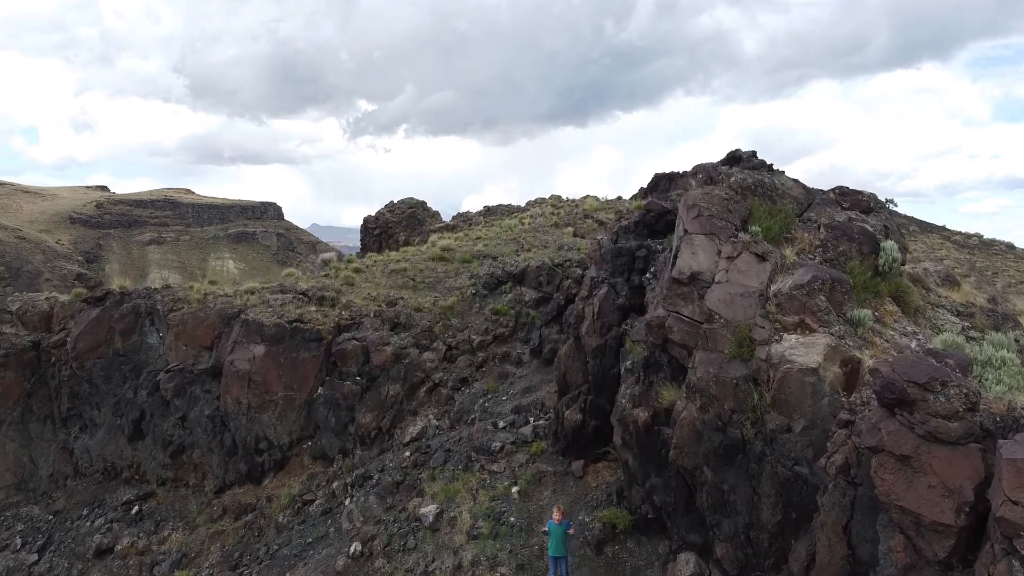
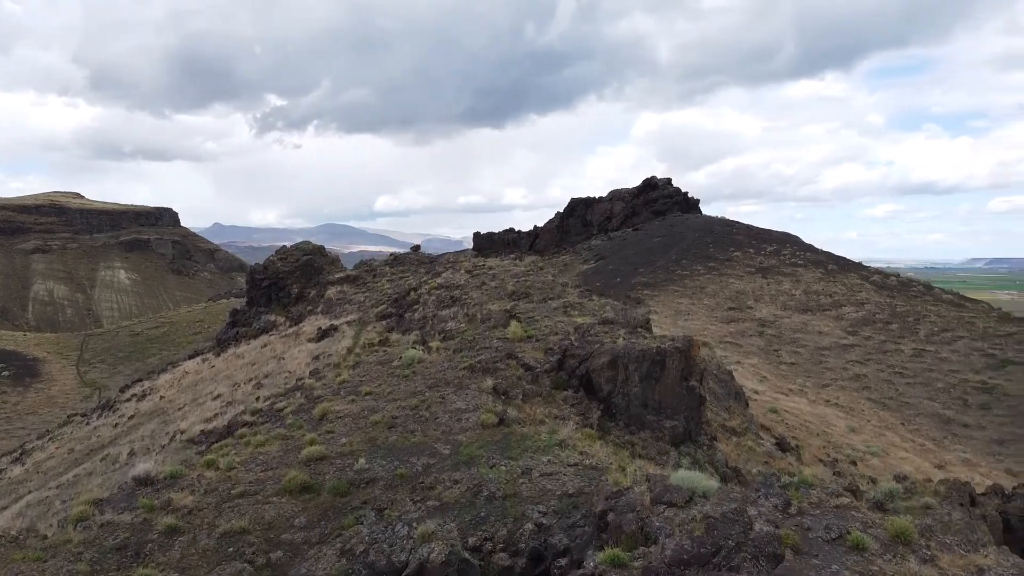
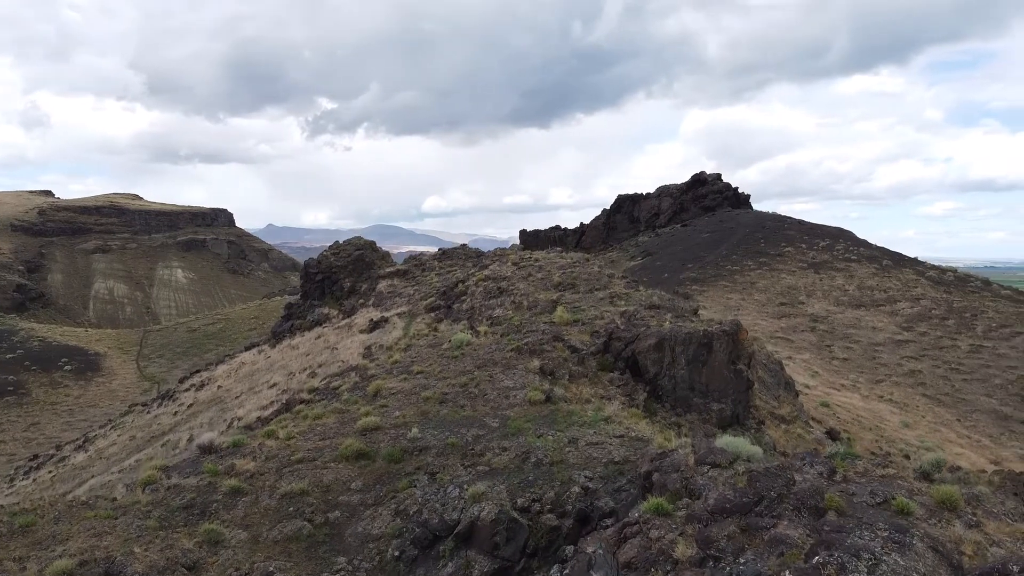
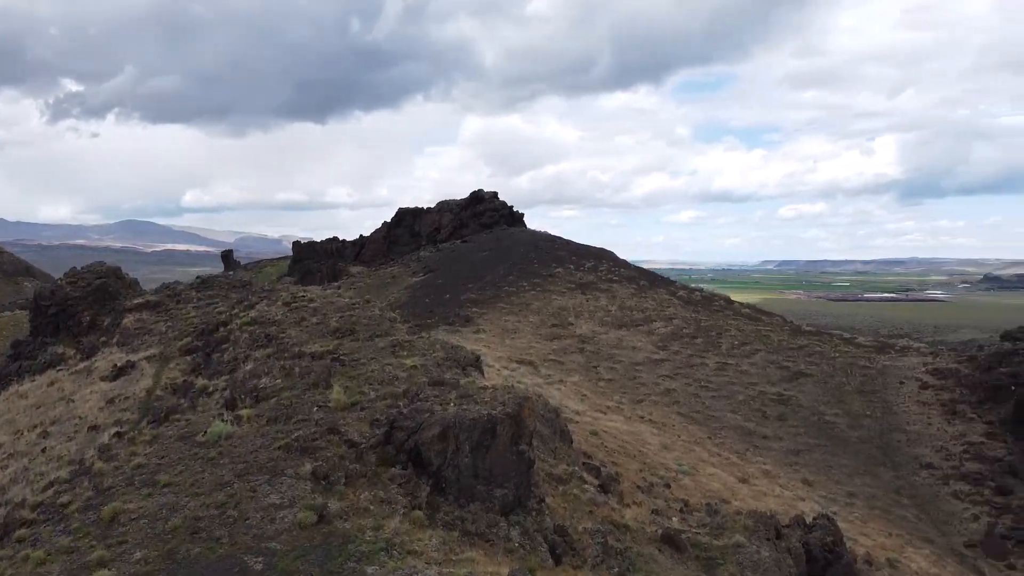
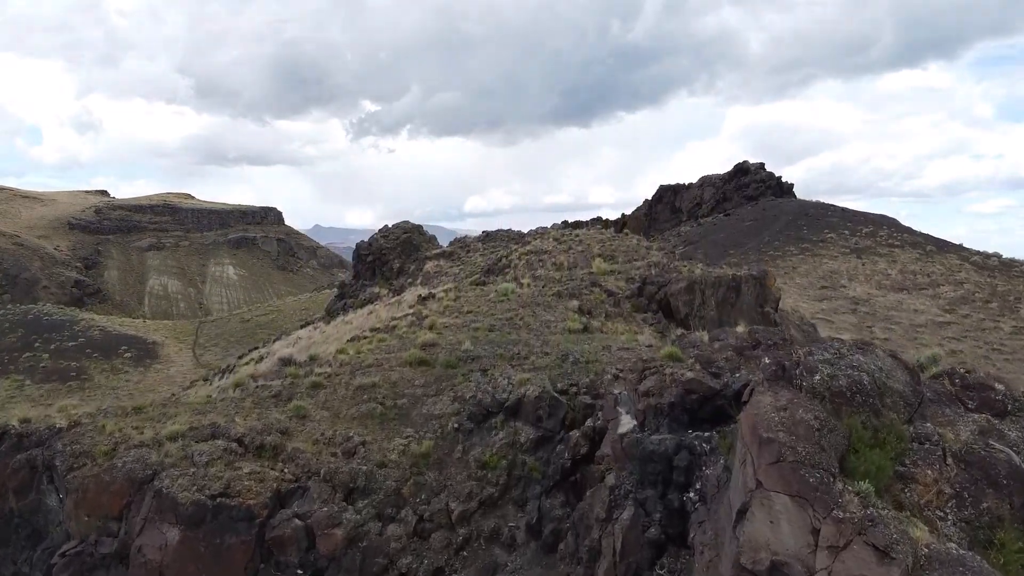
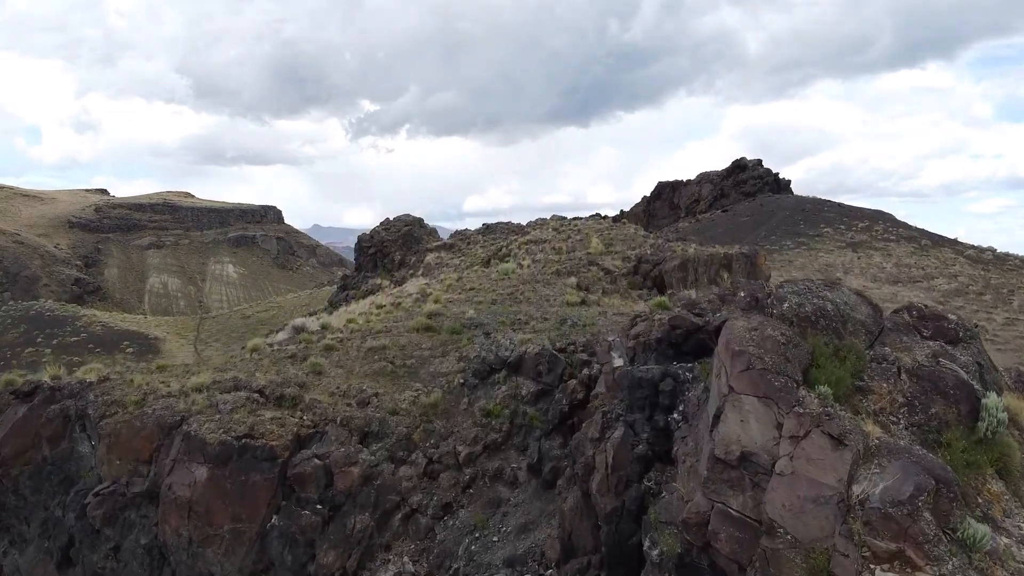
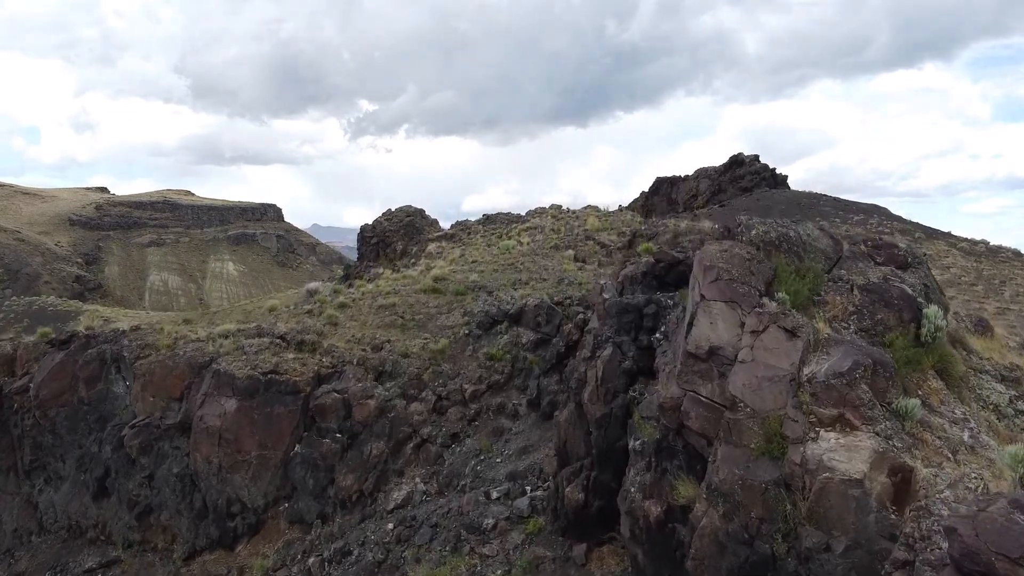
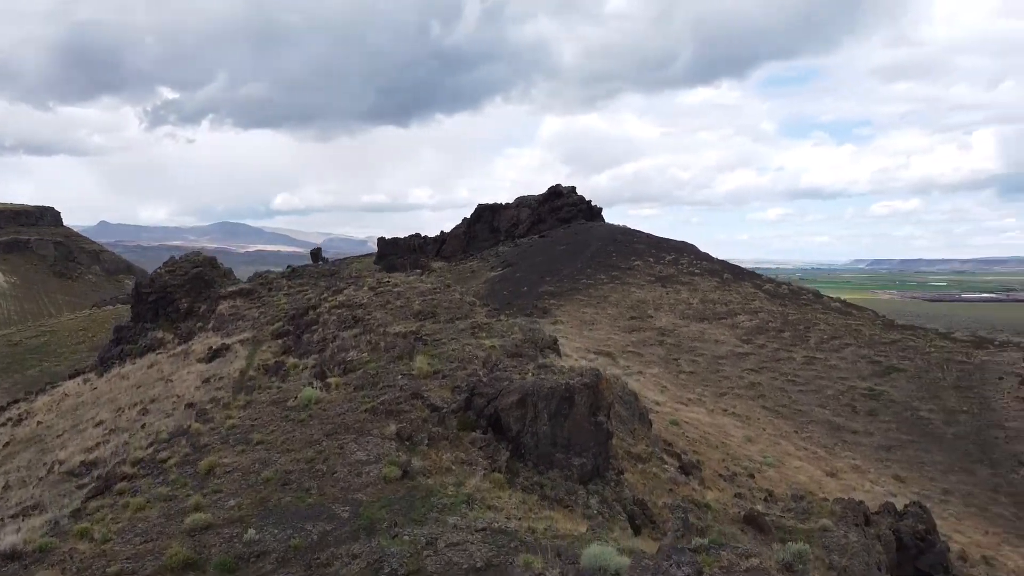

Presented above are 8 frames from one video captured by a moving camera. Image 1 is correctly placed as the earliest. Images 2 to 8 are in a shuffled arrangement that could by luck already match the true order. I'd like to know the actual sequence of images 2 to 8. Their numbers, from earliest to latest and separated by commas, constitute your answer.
7, 6, 5, 3, 2, 8, 4
